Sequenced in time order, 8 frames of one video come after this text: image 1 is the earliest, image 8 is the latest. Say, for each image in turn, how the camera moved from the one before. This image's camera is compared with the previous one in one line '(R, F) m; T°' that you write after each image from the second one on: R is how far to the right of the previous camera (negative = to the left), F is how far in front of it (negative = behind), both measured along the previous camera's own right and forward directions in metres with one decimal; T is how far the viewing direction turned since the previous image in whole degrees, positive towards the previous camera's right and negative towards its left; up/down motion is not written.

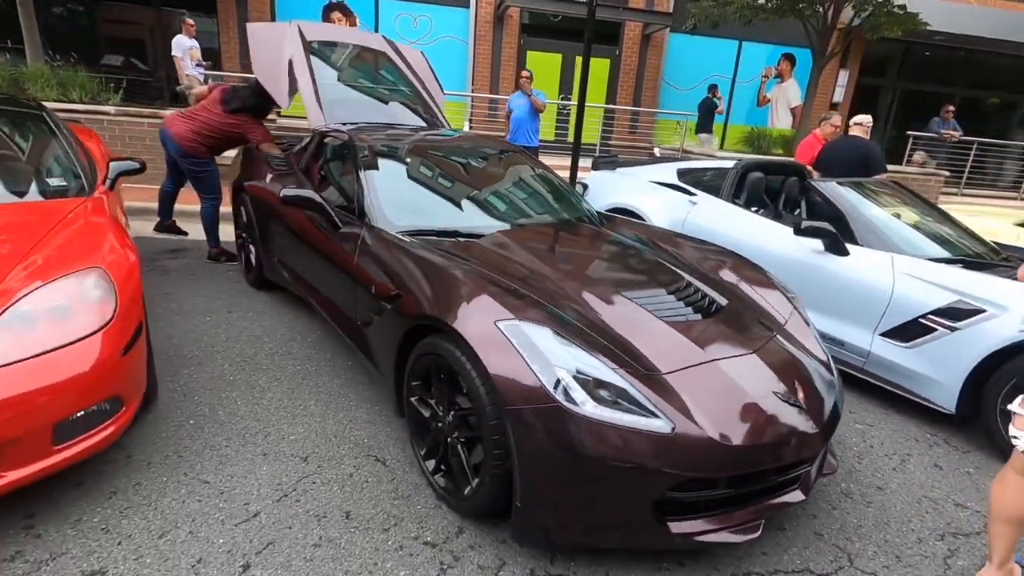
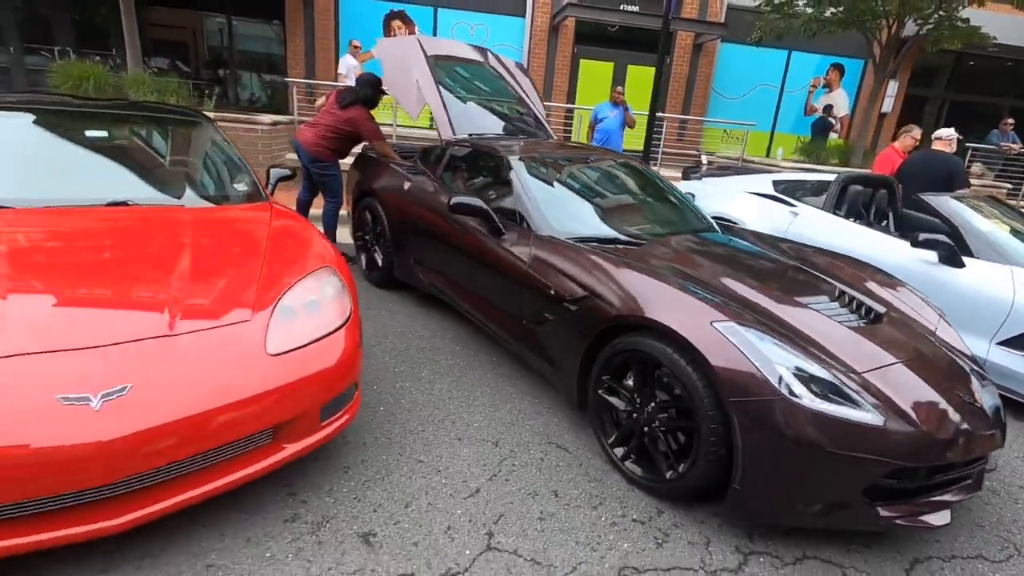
(-0.8, -0.2) m; -2°
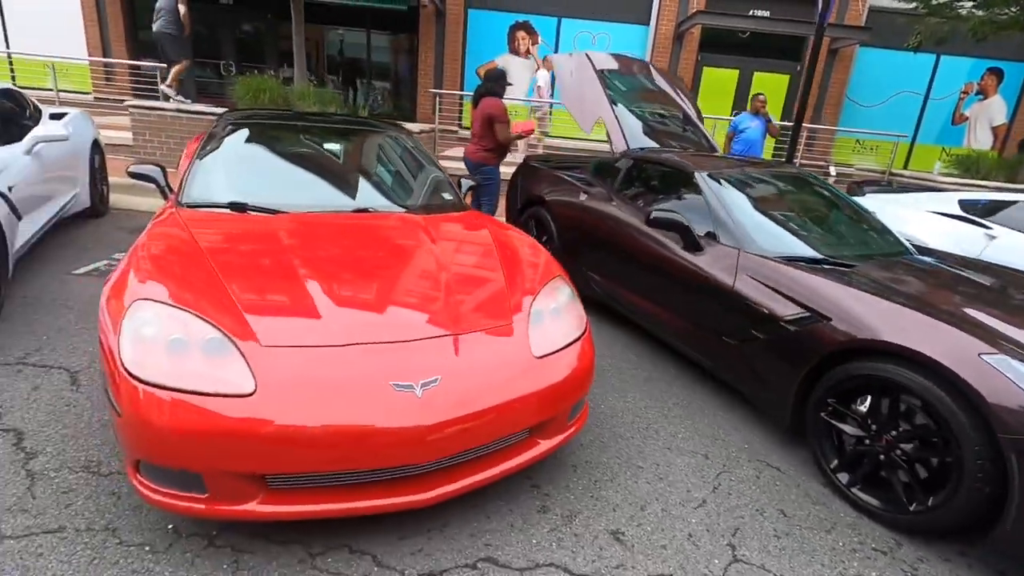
(-0.7, -0.2) m; -8°
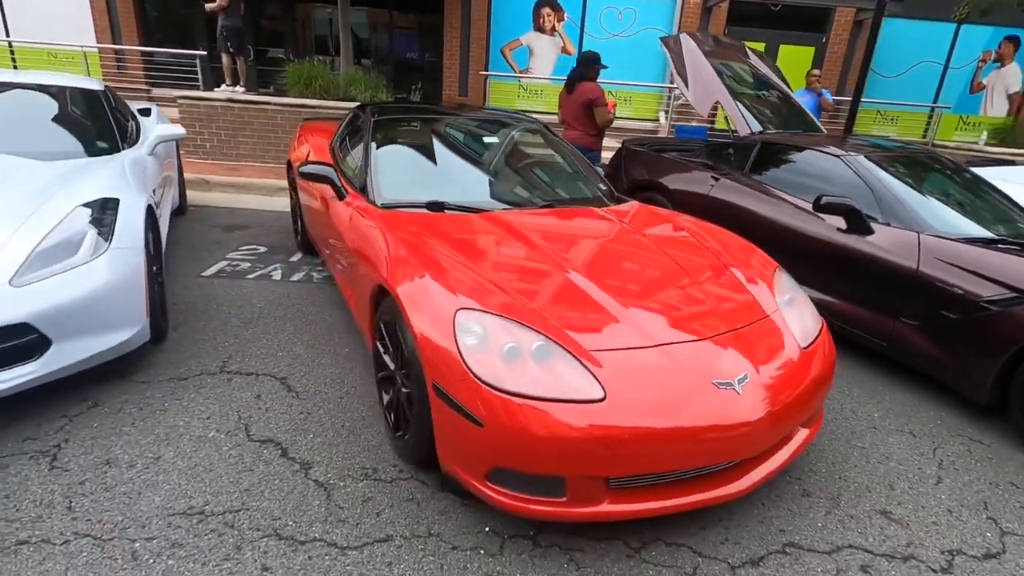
(-1.2, 0.0) m; +2°
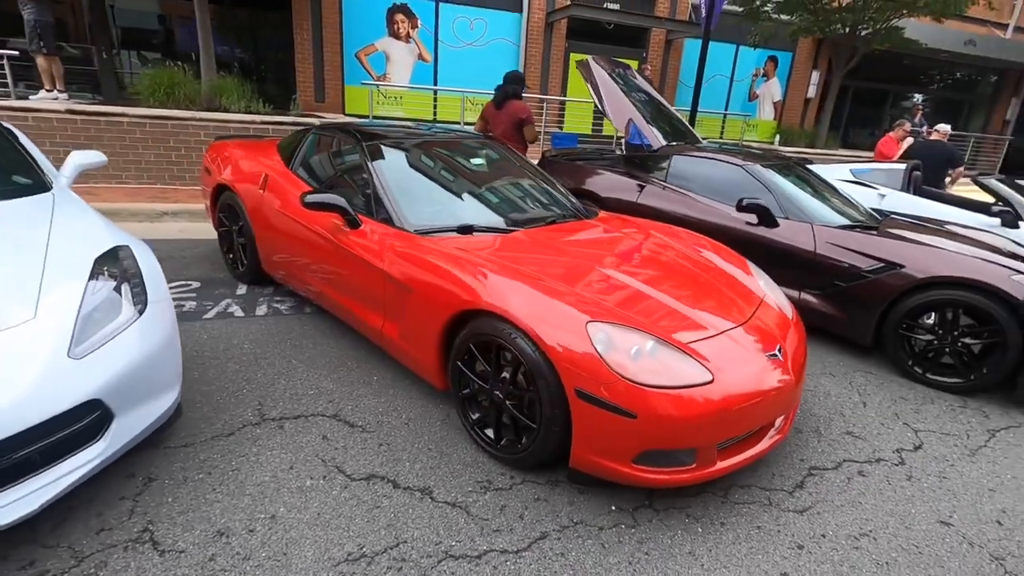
(-1.1, -0.1) m; +18°
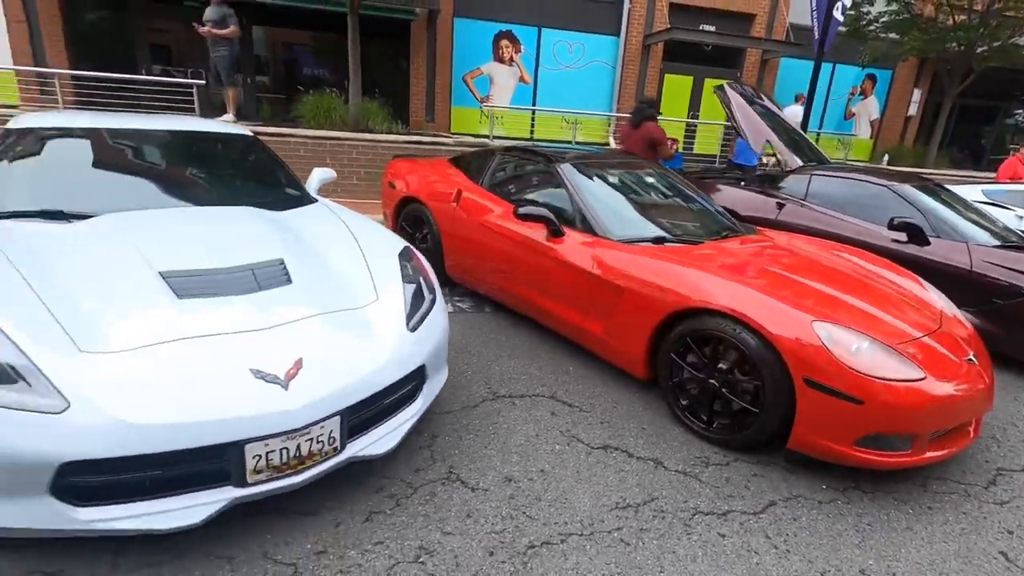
(-0.8, -0.5) m; -6°
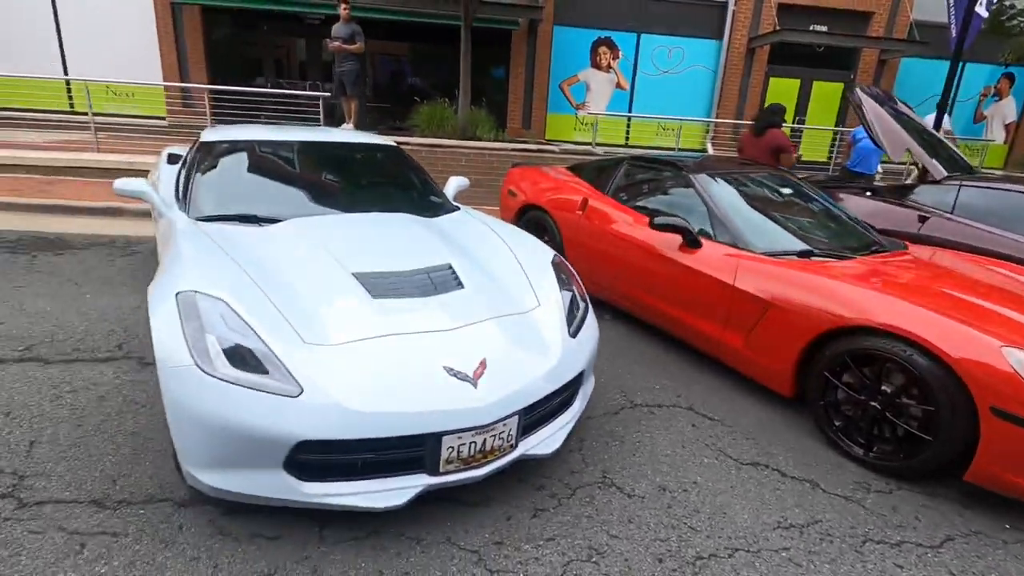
(-0.4, -0.1) m; -8°
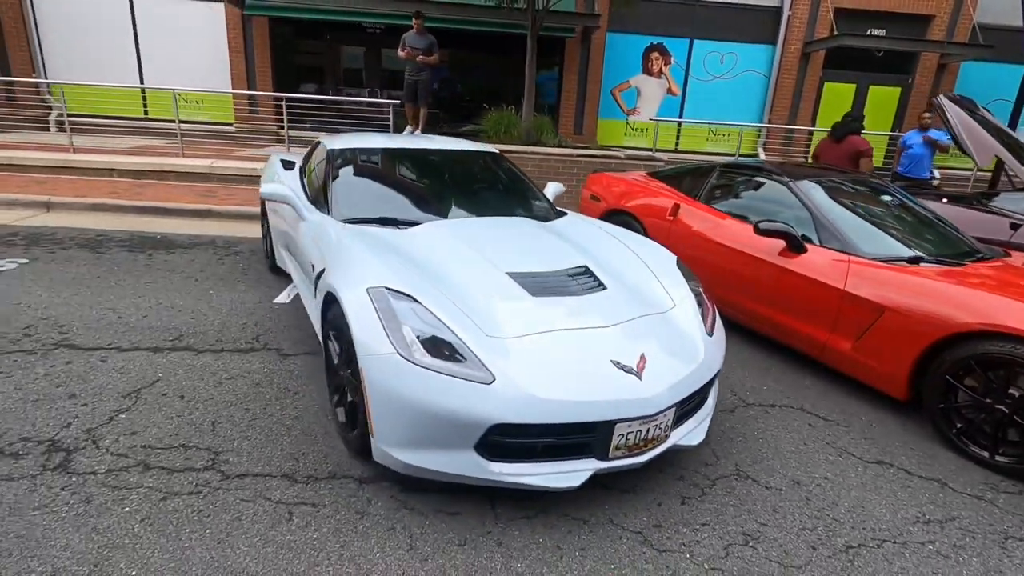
(-0.6, -0.2) m; -3°
